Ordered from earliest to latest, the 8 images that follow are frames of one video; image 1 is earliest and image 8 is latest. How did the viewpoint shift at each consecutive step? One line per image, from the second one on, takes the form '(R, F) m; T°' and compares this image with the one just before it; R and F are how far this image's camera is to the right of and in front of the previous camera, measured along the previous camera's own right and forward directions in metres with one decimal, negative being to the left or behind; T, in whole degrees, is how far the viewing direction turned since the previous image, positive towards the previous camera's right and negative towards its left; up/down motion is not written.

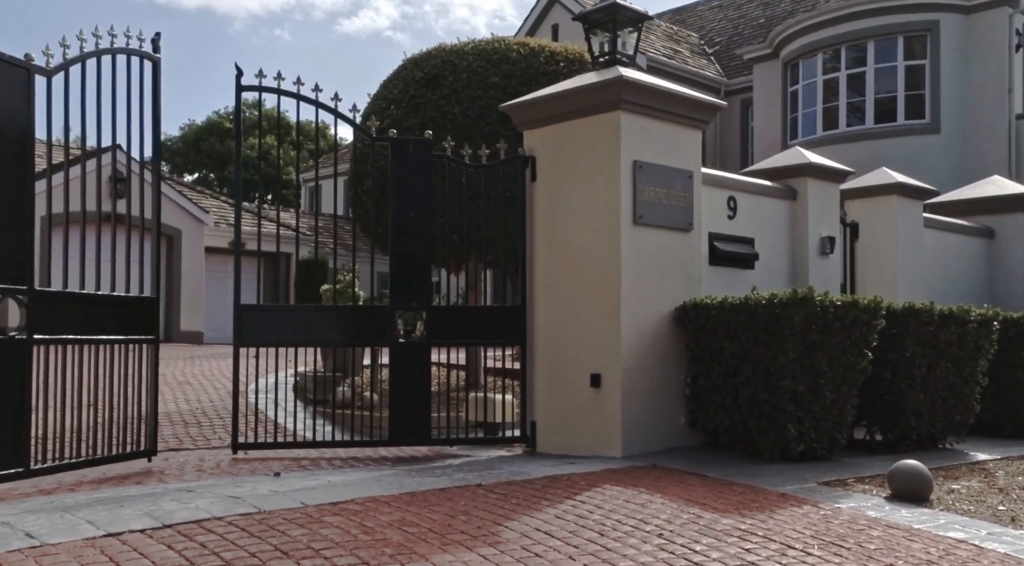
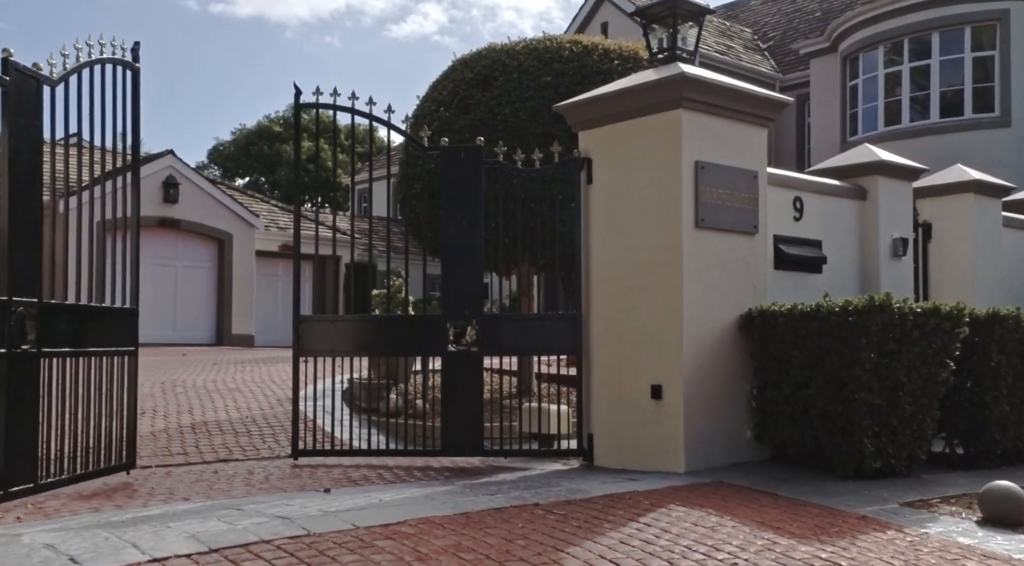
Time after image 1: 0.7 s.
(-0.1, +0.3) m; -3°
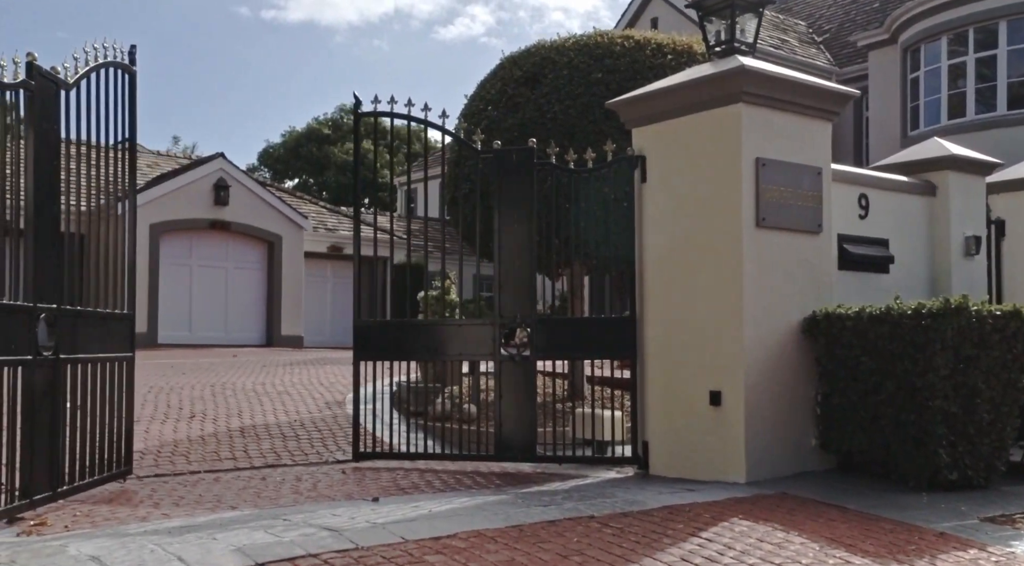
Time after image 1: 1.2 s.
(0.0, +0.2) m; -3°
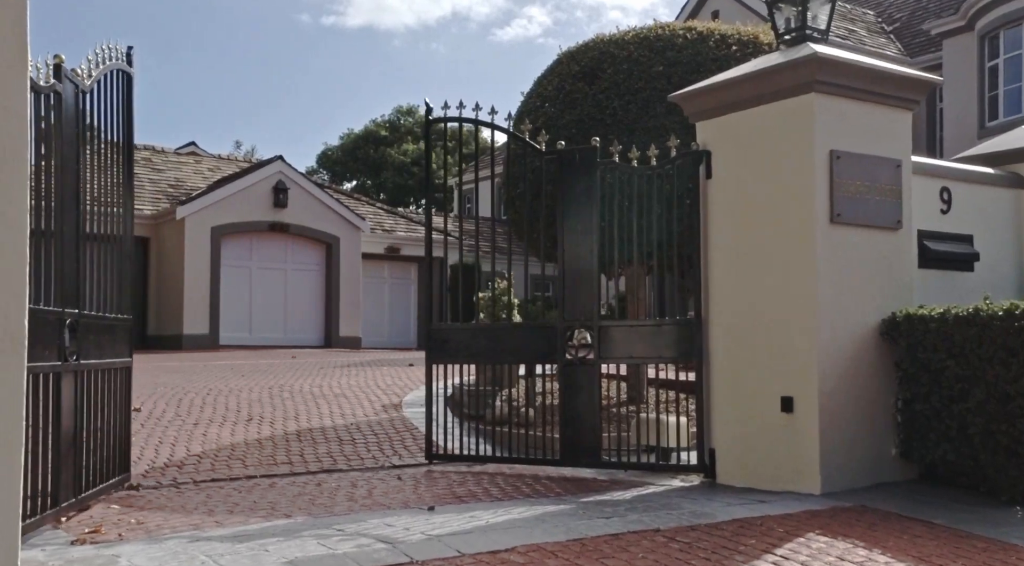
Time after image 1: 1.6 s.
(0.0, +0.2) m; -3°
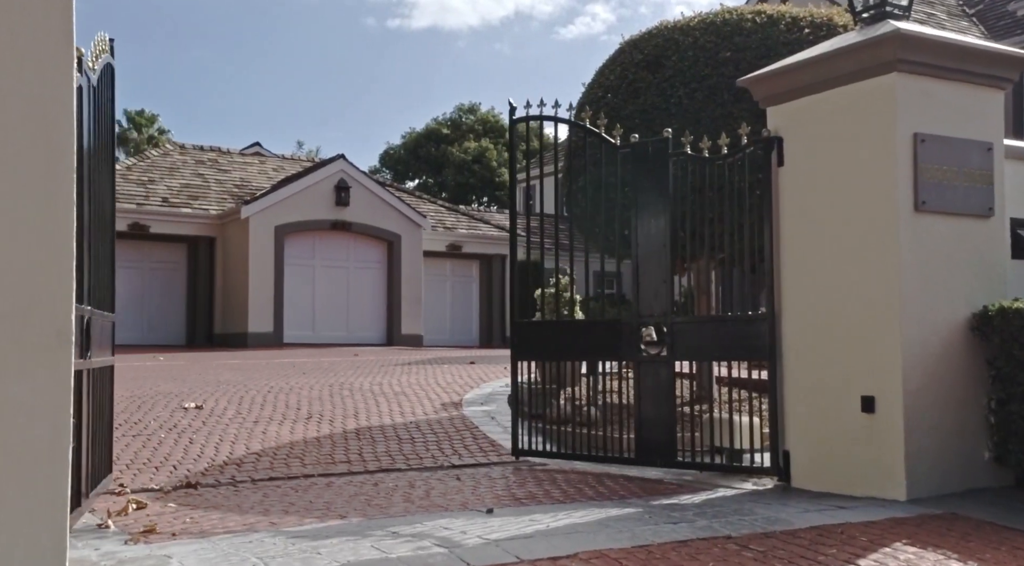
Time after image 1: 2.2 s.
(0.0, +0.3) m; -4°
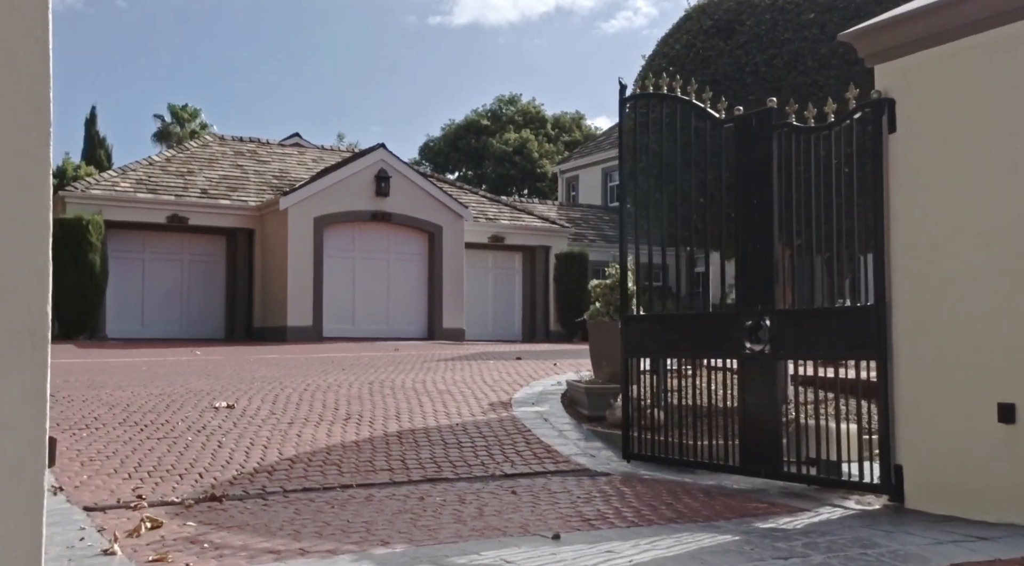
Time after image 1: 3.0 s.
(-0.2, +0.9) m; -2°
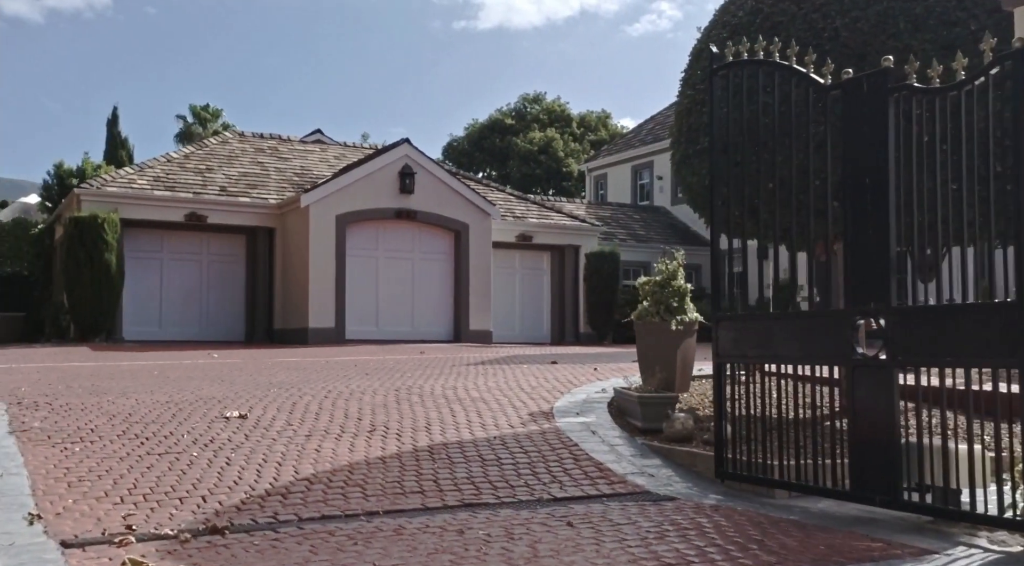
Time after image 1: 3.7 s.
(-0.2, +1.0) m; -1°
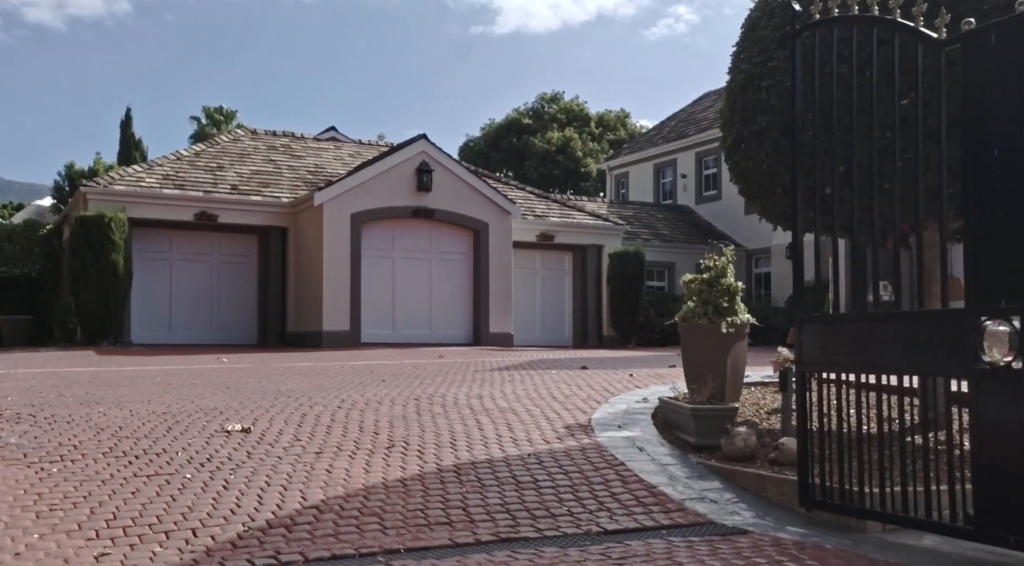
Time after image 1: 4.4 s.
(-0.2, +1.0) m; -1°
